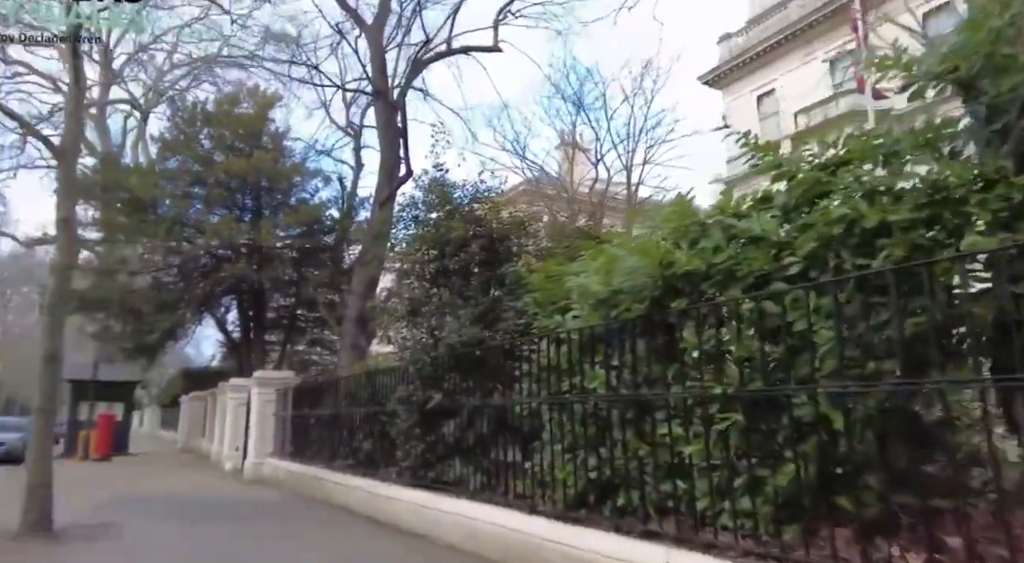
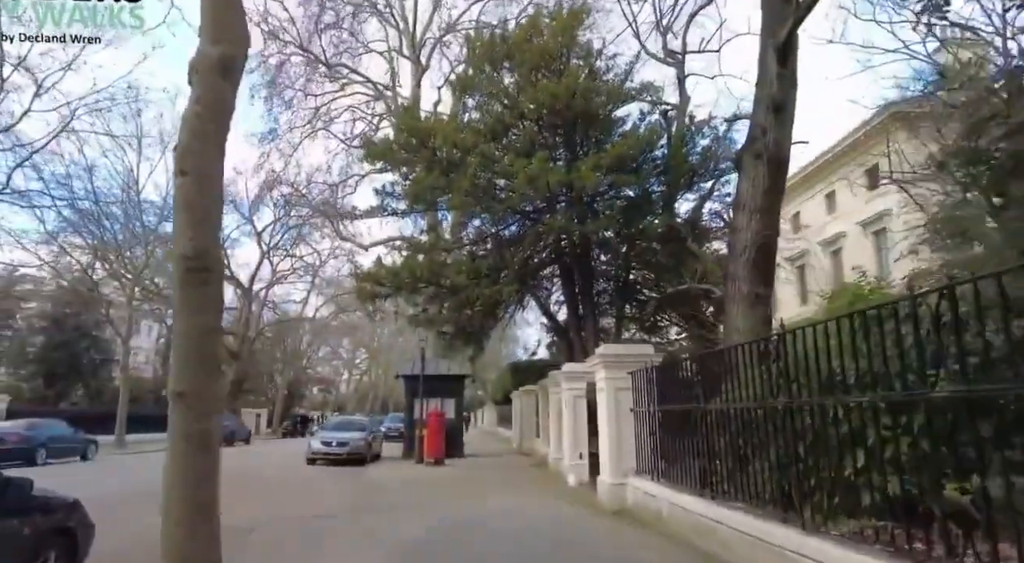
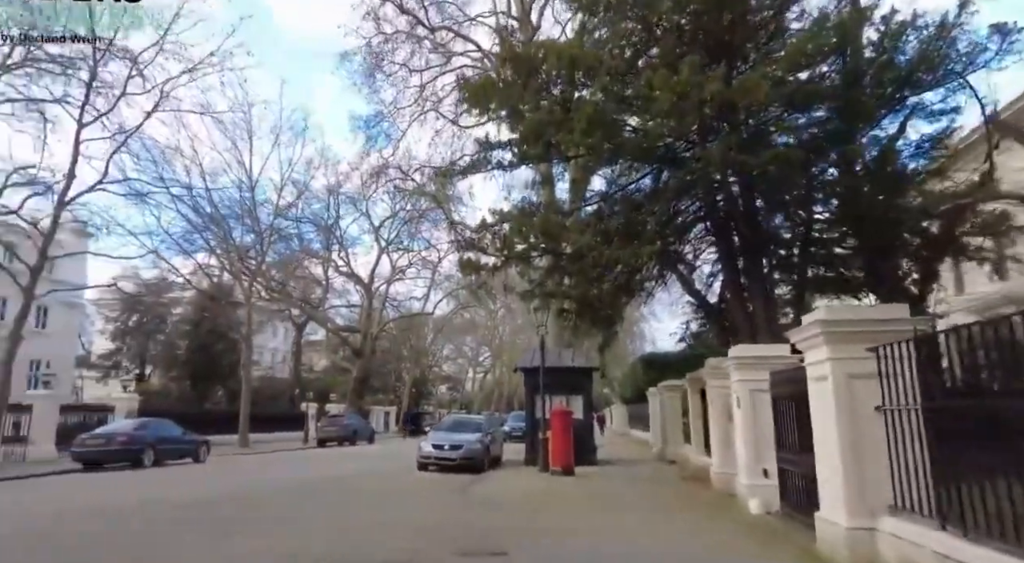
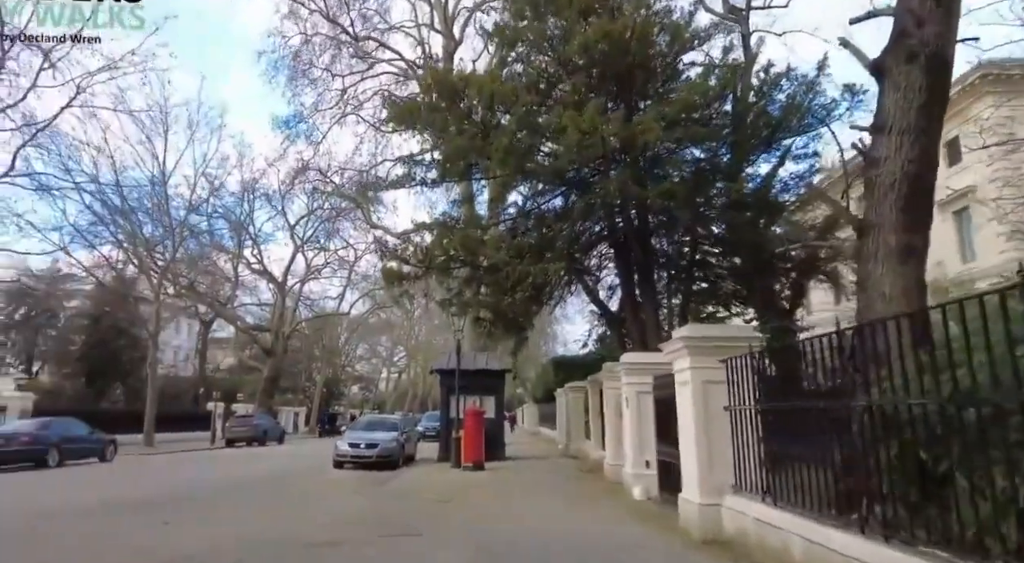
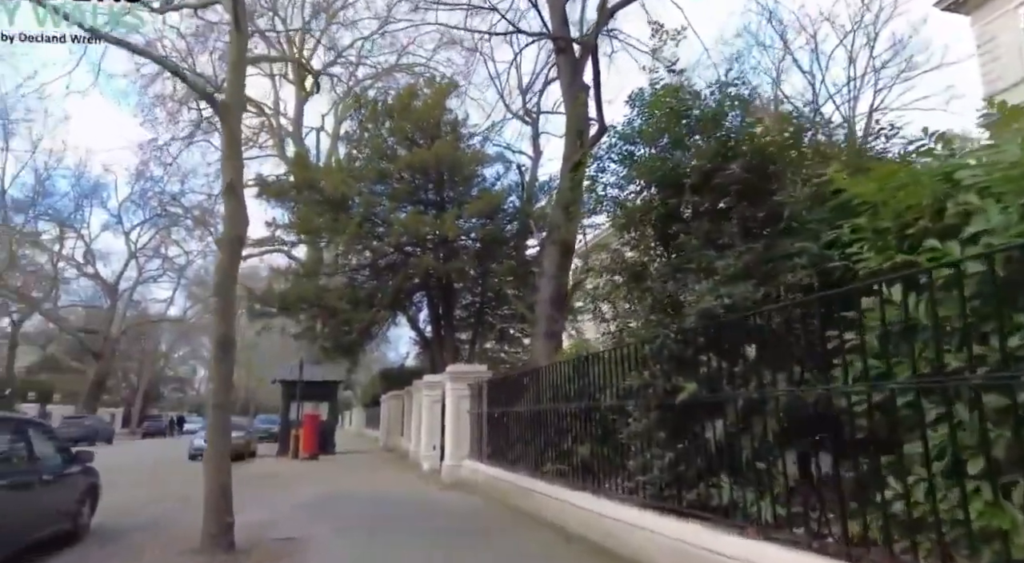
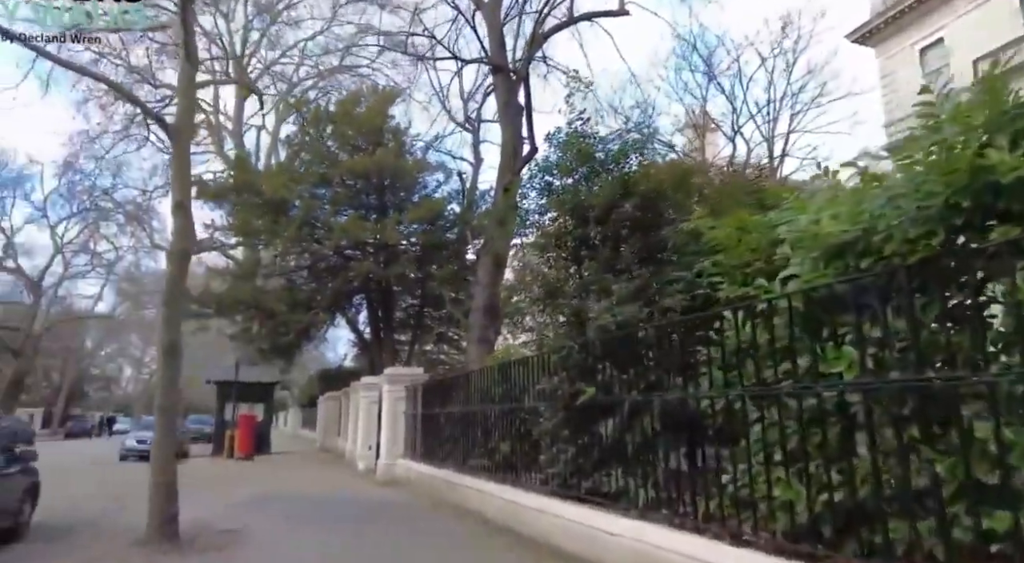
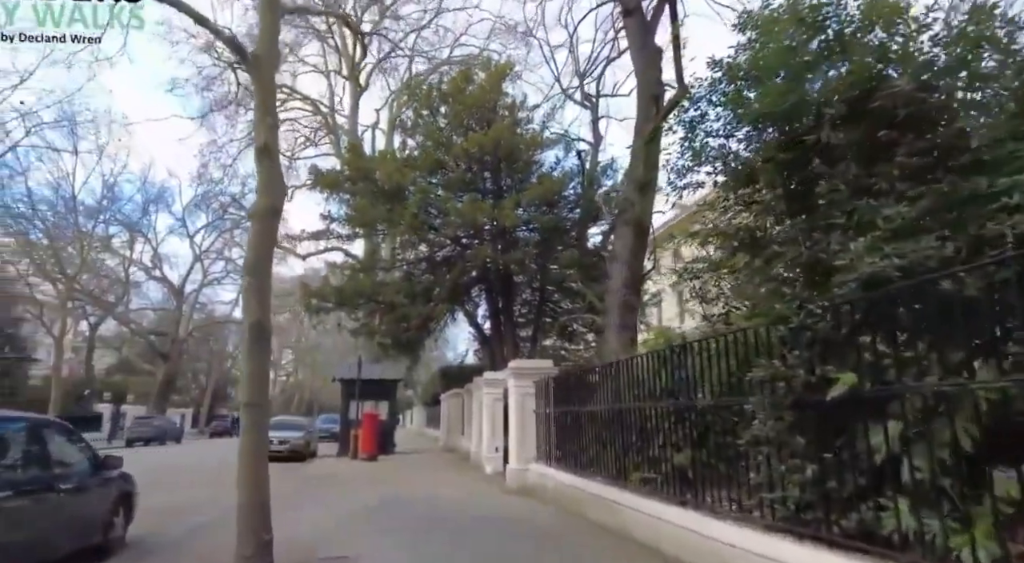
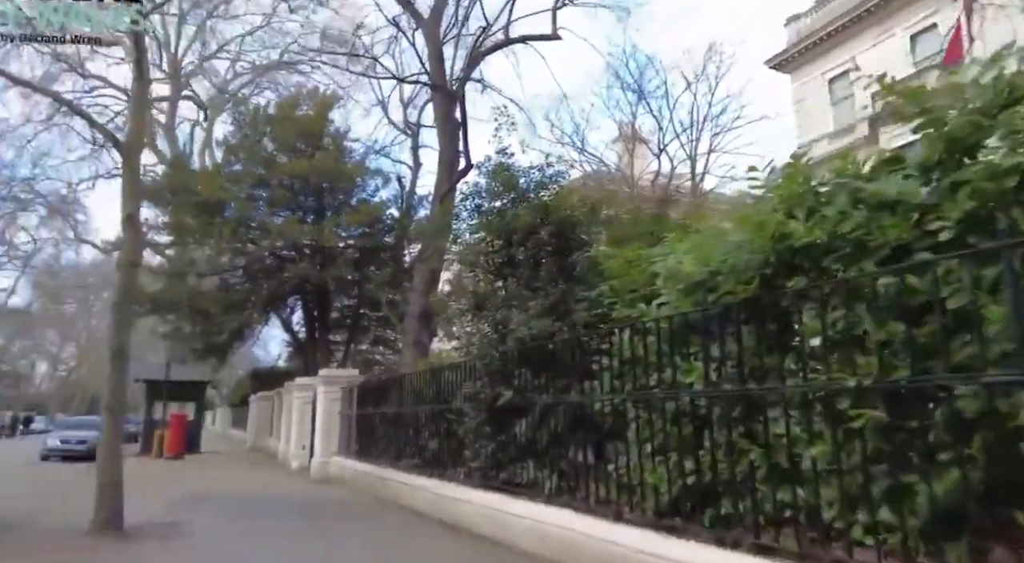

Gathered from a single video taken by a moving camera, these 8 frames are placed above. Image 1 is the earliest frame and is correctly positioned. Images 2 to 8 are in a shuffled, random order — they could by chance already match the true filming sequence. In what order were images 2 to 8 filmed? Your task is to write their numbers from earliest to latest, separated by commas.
8, 6, 5, 7, 2, 4, 3
